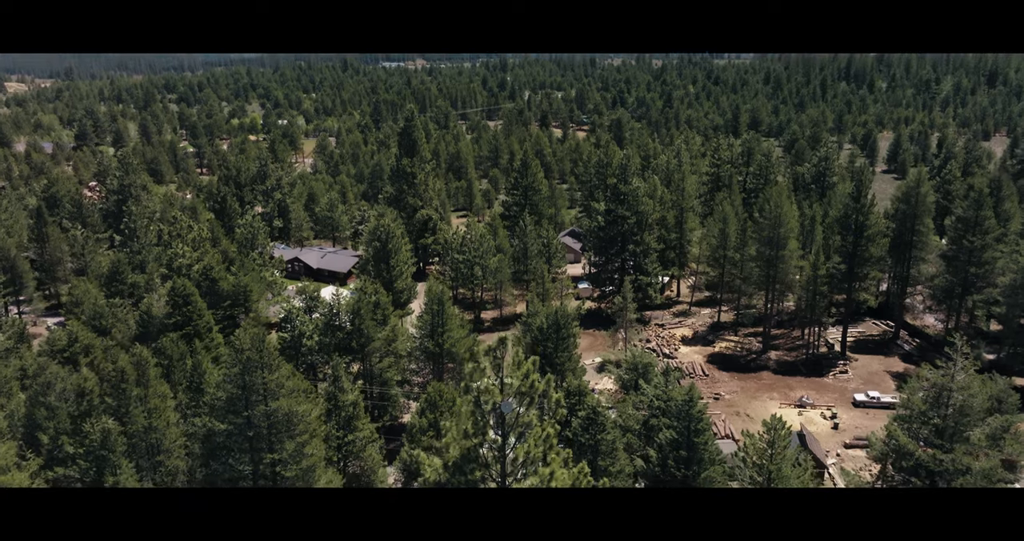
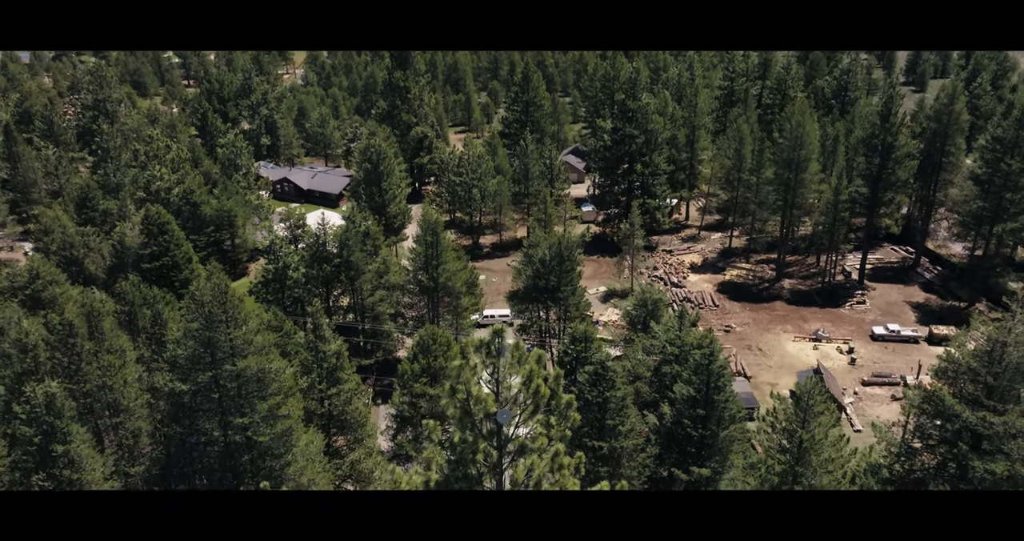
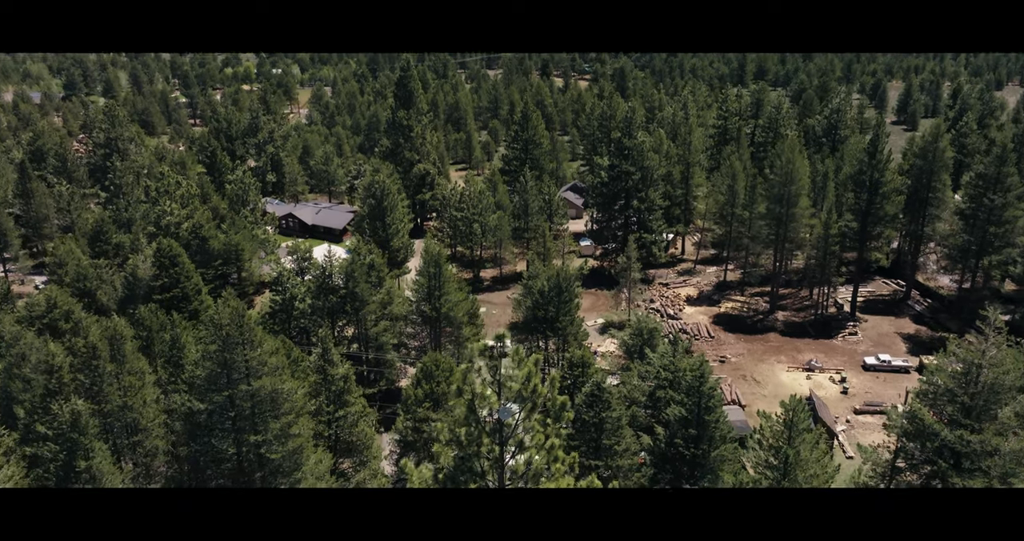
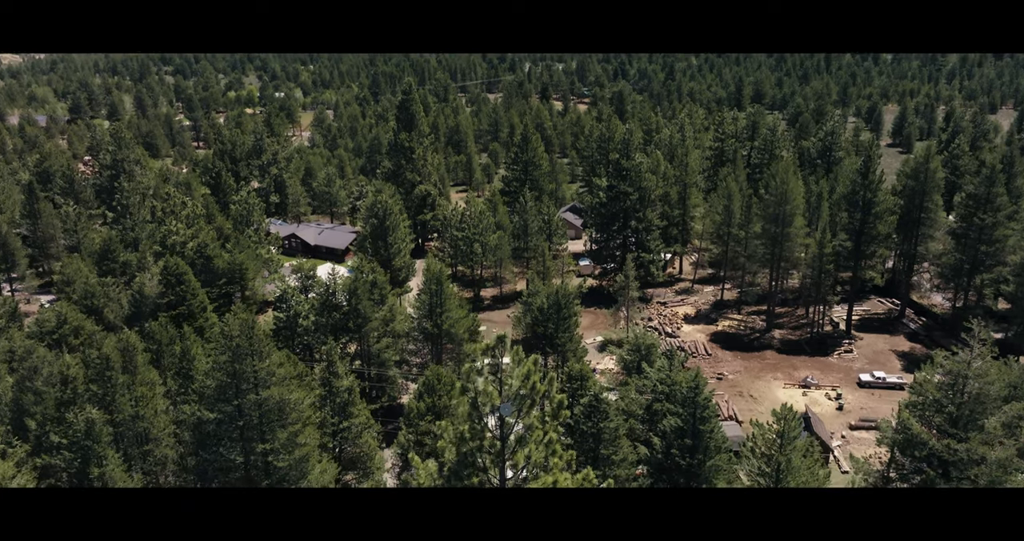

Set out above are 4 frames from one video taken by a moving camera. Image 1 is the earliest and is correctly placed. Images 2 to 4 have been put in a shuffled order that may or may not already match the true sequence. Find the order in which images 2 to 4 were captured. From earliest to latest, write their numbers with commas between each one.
4, 3, 2
